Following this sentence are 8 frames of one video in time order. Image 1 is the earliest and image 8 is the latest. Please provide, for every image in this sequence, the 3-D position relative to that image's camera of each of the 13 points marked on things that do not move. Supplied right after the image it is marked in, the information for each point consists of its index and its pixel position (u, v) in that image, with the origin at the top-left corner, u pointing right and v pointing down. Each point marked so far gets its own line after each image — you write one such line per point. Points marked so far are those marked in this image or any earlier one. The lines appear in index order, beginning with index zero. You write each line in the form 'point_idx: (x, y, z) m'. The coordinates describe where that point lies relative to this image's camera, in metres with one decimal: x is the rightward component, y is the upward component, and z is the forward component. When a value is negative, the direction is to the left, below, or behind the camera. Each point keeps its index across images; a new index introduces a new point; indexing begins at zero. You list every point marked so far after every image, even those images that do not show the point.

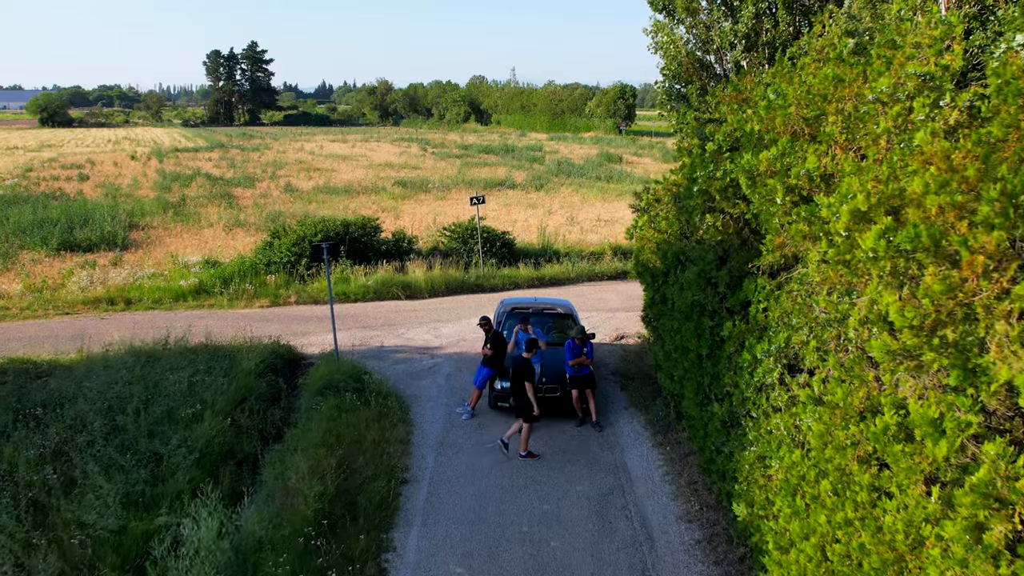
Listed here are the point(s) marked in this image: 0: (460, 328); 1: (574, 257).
0: (-0.8, -0.6, +13.9) m
1: (+1.3, +0.7, +18.7) m
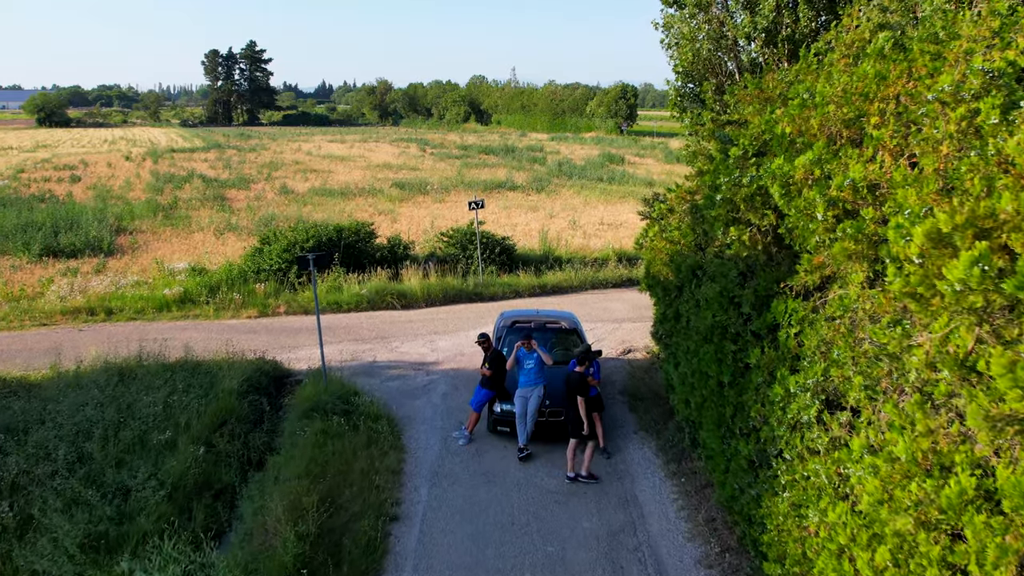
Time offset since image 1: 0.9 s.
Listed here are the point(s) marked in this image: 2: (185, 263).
0: (-0.8, -0.8, +13.2) m
1: (+1.3, +0.5, +18.0) m
2: (-6.3, +0.5, +17.4) m
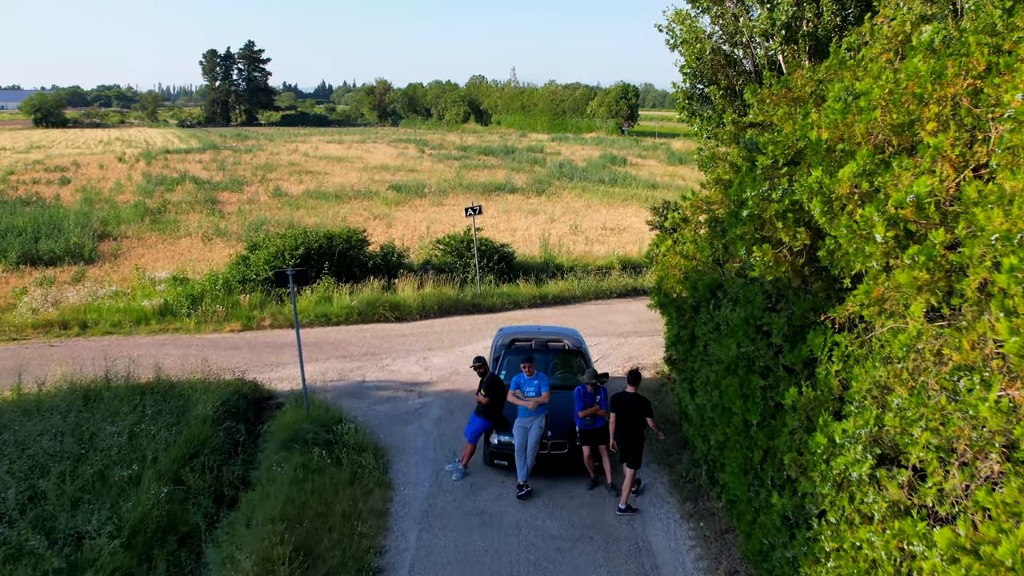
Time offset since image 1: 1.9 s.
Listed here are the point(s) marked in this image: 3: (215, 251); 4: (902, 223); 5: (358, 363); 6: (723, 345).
0: (-0.8, -1.0, +12.3) m
1: (+1.3, +0.3, +17.1) m
2: (-6.3, +0.3, +16.5) m
3: (-6.3, +0.8, +19.2) m
4: (+1.9, +0.3, +4.5) m
5: (-2.1, -1.0, +12.2) m
6: (+1.6, -0.4, +6.7) m
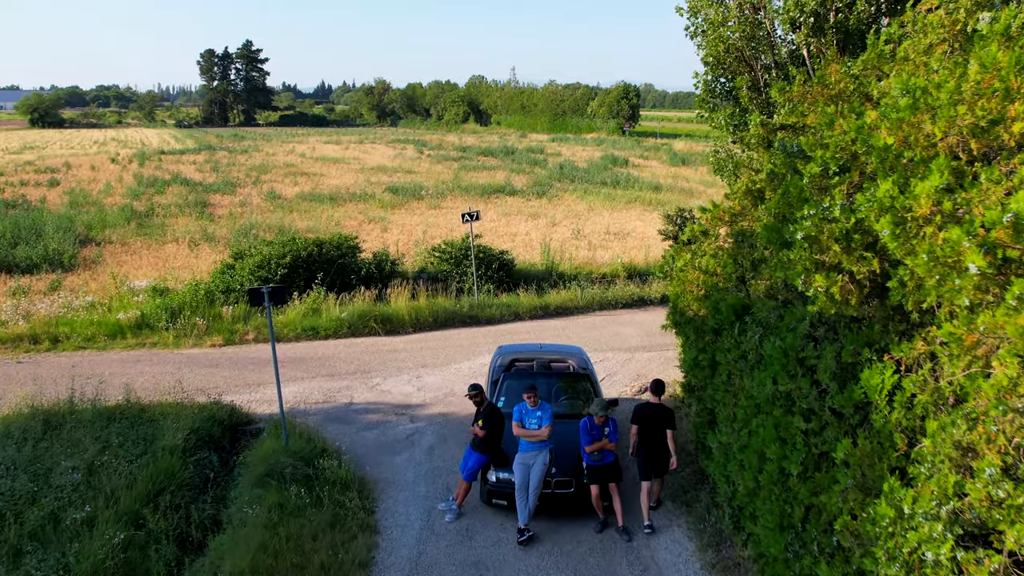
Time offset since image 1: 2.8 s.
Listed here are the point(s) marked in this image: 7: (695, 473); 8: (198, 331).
0: (-0.8, -1.1, +11.4) m
1: (+1.3, +0.1, +16.3) m
2: (-6.3, +0.1, +15.7) m
3: (-6.3, +0.6, +18.3) m
4: (+1.9, +0.2, +3.6) m
5: (-2.1, -1.2, +11.3) m
6: (+1.6, -0.6, +5.8) m
7: (+1.7, -1.7, +8.4) m
8: (-4.6, -0.6, +13.2) m
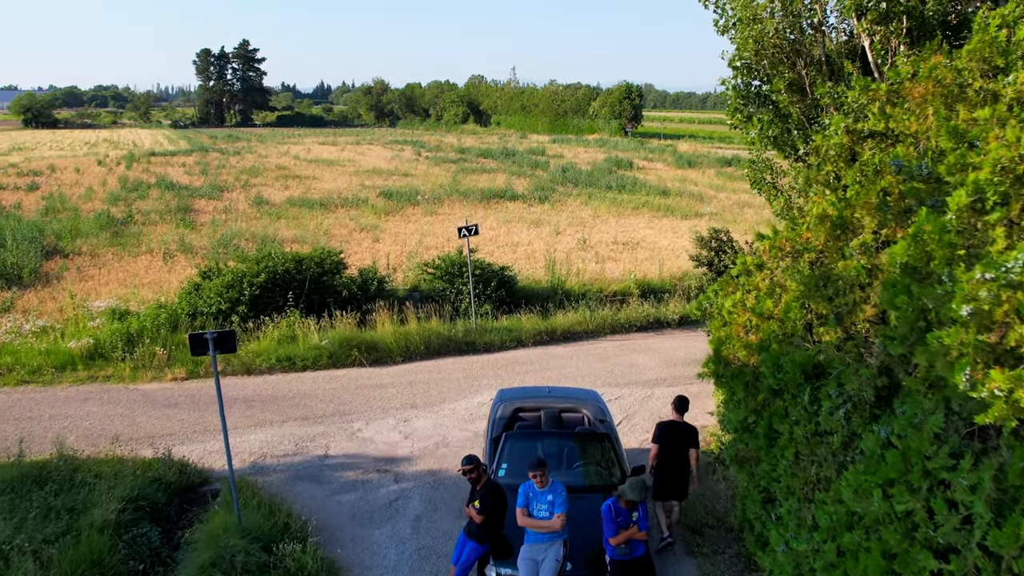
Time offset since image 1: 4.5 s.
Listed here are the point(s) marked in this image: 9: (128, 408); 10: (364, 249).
0: (-0.8, -1.5, +9.9) m
1: (+1.4, -0.2, +14.7) m
2: (-6.3, -0.2, +14.1) m
3: (-6.3, +0.3, +16.7) m
4: (+2.0, -0.2, +2.1) m
5: (-2.0, -1.5, +9.7) m
6: (+1.6, -0.9, +4.3) m
7: (+1.7, -2.0, +6.8) m
8: (-4.6, -1.0, +11.6) m
9: (-4.4, -1.4, +10.3) m
10: (-3.2, +0.8, +19.3) m
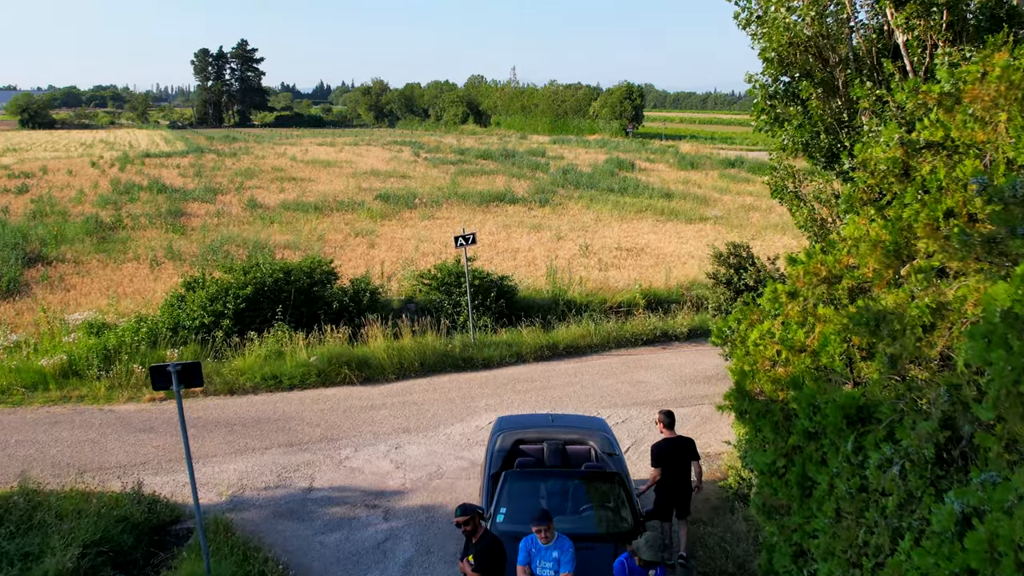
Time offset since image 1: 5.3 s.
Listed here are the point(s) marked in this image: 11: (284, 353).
0: (-0.8, -1.6, +9.2) m
1: (+1.4, -0.3, +14.0) m
2: (-6.3, -0.4, +13.4) m
3: (-6.3, +0.1, +16.1) m
4: (+2.0, -0.3, +1.4) m
5: (-2.0, -1.7, +9.0) m
6: (+1.6, -1.1, +3.6) m
7: (+1.7, -2.2, +6.1) m
8: (-4.6, -1.1, +10.9) m
9: (-4.4, -1.5, +9.6) m
10: (-3.2, +0.7, +18.6) m
11: (-2.9, -0.8, +11.6) m
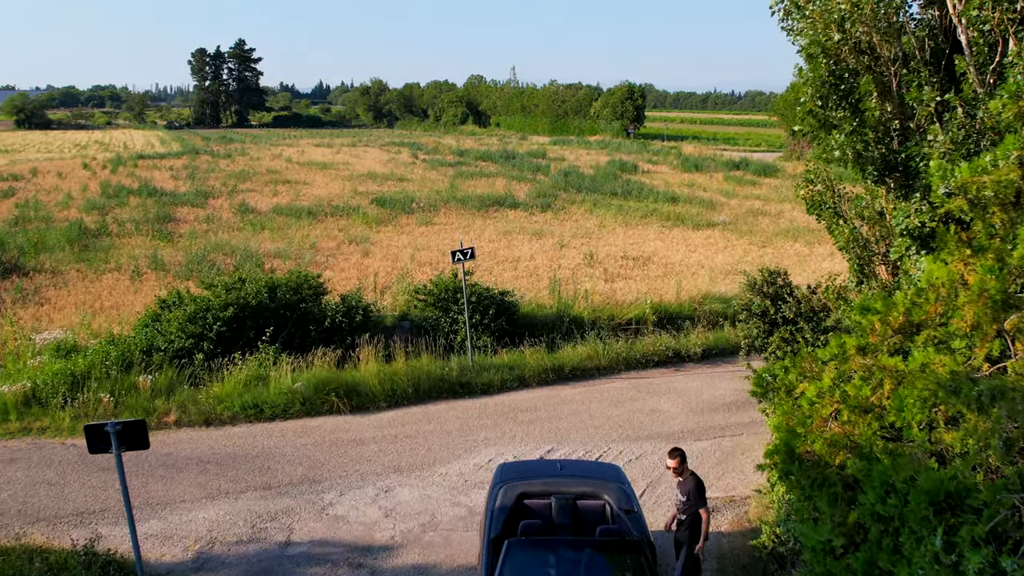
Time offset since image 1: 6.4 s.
0: (-0.8, -1.9, +8.3) m
1: (+1.4, -0.6, +13.1) m
2: (-6.3, -0.6, +12.5) m
3: (-6.3, -0.1, +15.1) m
4: (+2.0, -0.6, +0.4) m
5: (-2.0, -1.9, +8.1) m
6: (+1.6, -1.3, +2.7) m
7: (+1.8, -2.4, +5.2) m
8: (-4.5, -1.4, +10.0) m
9: (-4.4, -1.8, +8.7) m
10: (-3.1, +0.4, +17.7) m
11: (-2.9, -1.1, +10.7) m
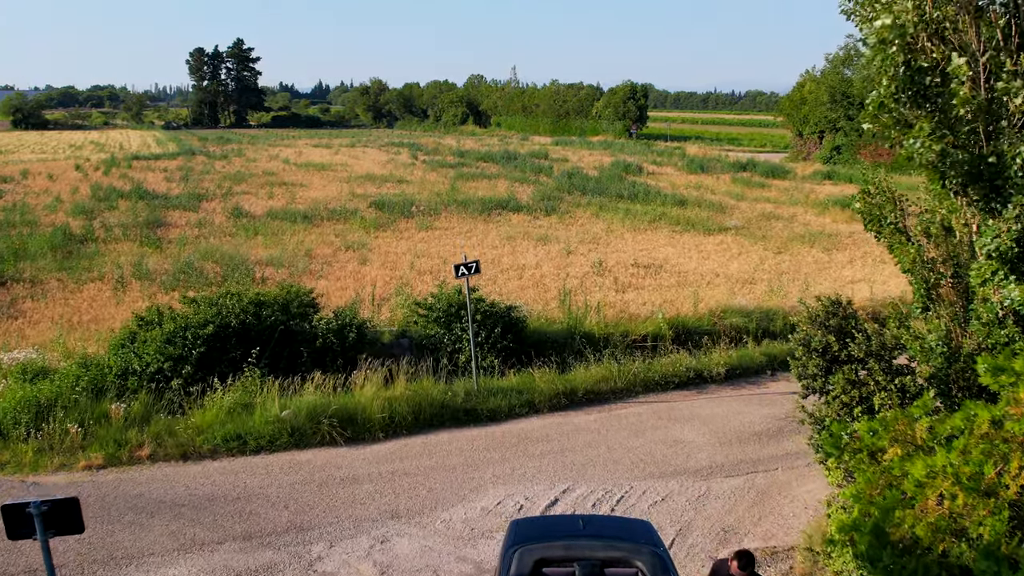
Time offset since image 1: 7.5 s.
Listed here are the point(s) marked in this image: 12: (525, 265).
0: (-0.7, -2.1, +7.3) m
1: (+1.5, -0.8, +12.1) m
2: (-6.2, -0.8, +11.5) m
3: (-6.2, -0.3, +14.2) m
4: (+2.1, -0.8, -0.5) m
5: (-1.9, -2.1, +7.1) m
6: (+1.7, -1.5, +1.7) m
7: (+1.9, -2.6, +4.3) m
8: (-4.4, -1.6, +9.1) m
9: (-4.3, -2.0, +7.7) m
10: (-3.0, +0.2, +16.7) m
11: (-2.8, -1.3, +9.7) m
12: (+0.3, +0.5, +18.1) m
